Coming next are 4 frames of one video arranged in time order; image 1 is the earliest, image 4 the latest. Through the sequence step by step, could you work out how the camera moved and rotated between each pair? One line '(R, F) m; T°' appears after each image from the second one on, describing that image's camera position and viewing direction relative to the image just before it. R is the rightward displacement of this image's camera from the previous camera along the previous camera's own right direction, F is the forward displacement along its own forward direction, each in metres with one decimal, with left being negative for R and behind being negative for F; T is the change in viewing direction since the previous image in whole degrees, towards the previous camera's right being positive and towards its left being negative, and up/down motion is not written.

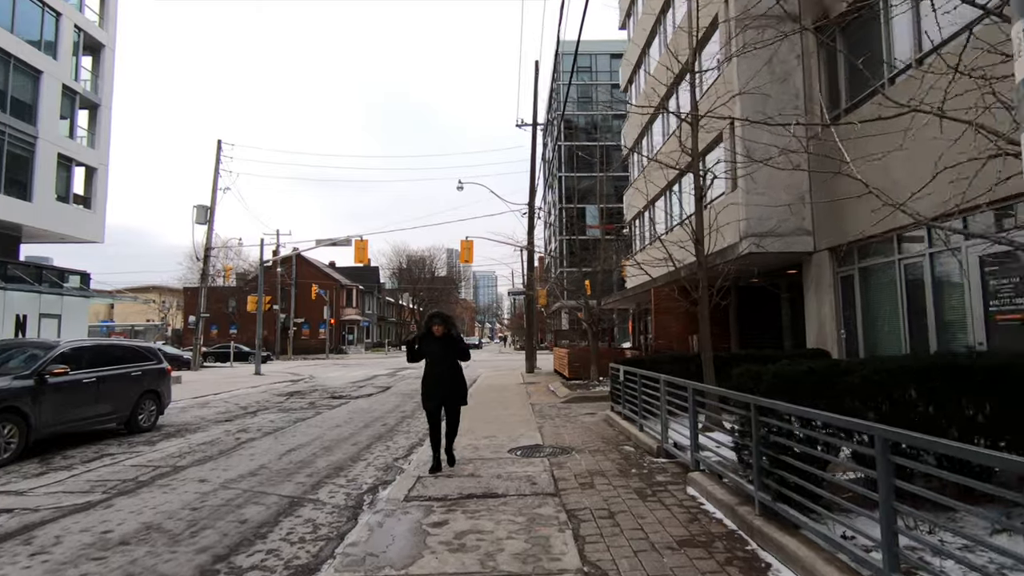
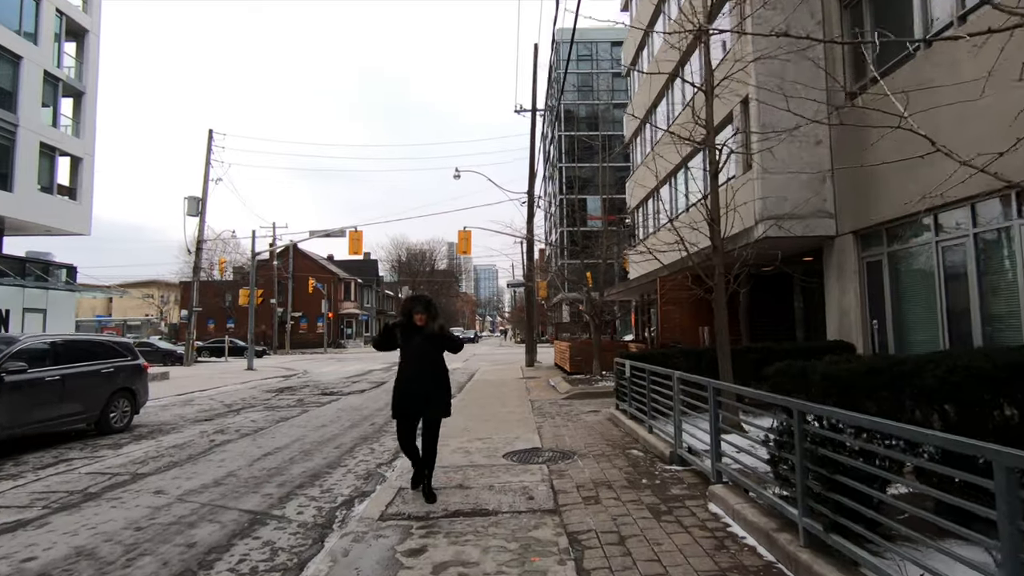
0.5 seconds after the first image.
(+0.1, +0.8) m; 0°
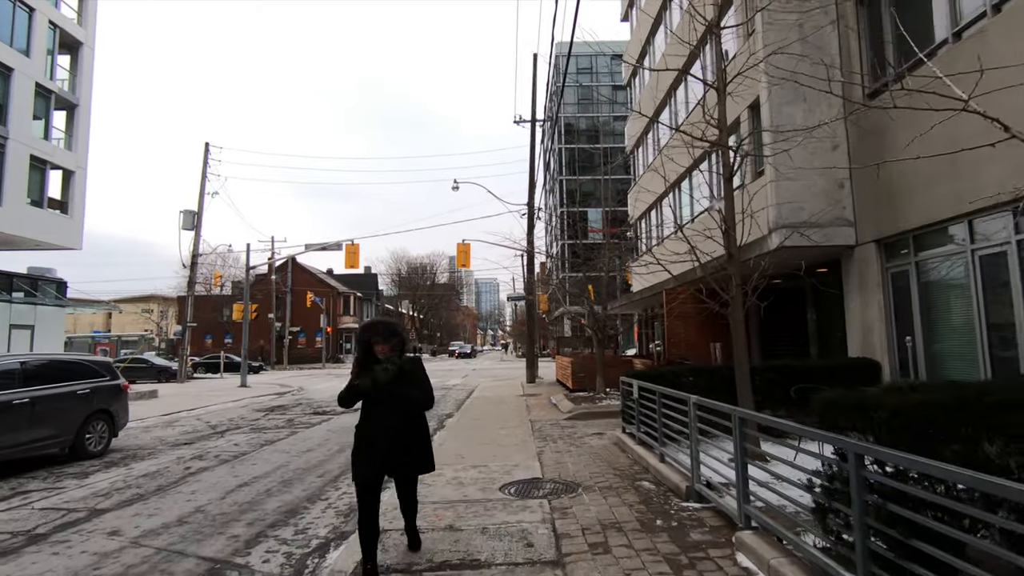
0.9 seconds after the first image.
(+0.1, +0.6) m; 0°
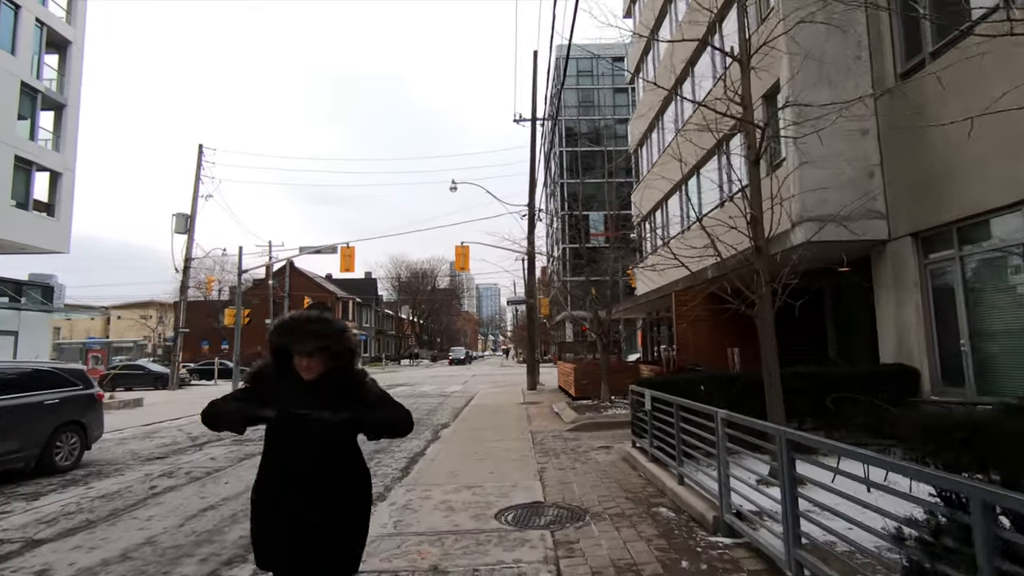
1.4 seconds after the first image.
(0.0, +0.8) m; 0°
